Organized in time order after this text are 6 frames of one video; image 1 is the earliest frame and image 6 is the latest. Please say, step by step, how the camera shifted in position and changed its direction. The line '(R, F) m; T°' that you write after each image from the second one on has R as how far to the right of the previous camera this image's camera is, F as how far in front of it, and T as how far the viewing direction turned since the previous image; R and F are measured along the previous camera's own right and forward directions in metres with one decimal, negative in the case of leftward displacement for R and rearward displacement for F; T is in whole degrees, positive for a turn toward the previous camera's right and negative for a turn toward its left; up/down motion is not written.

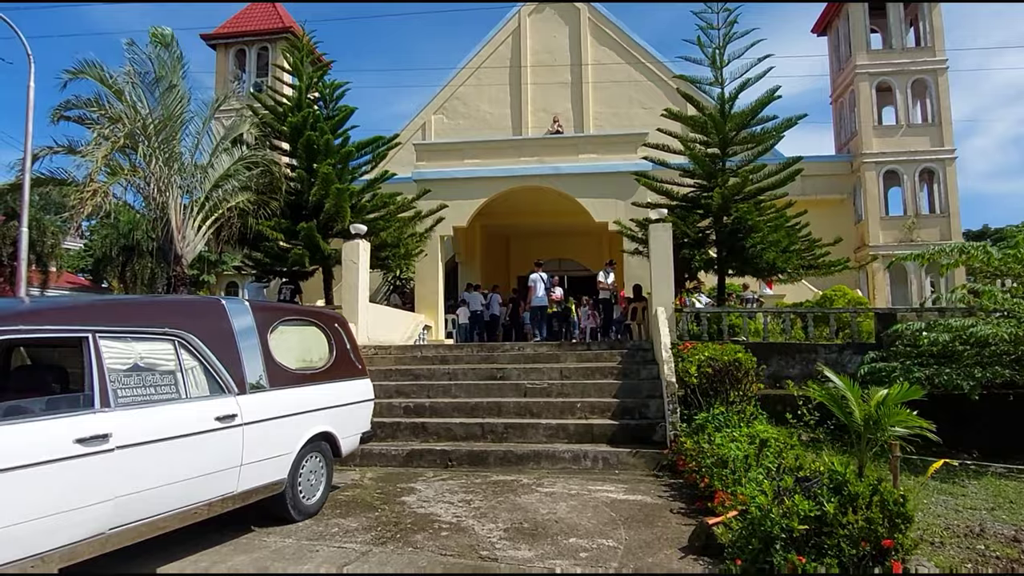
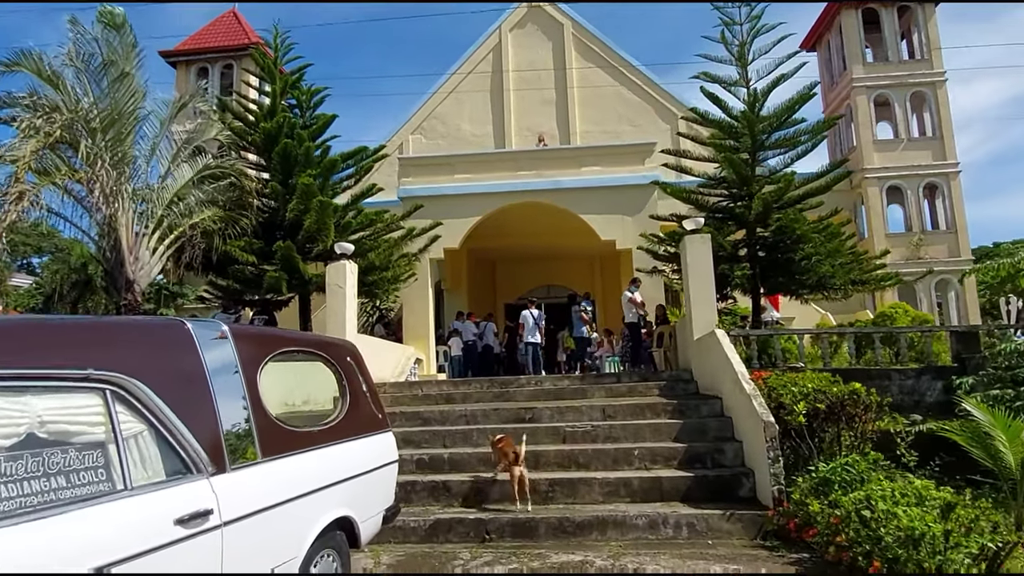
(-0.6, +1.5) m; +3°
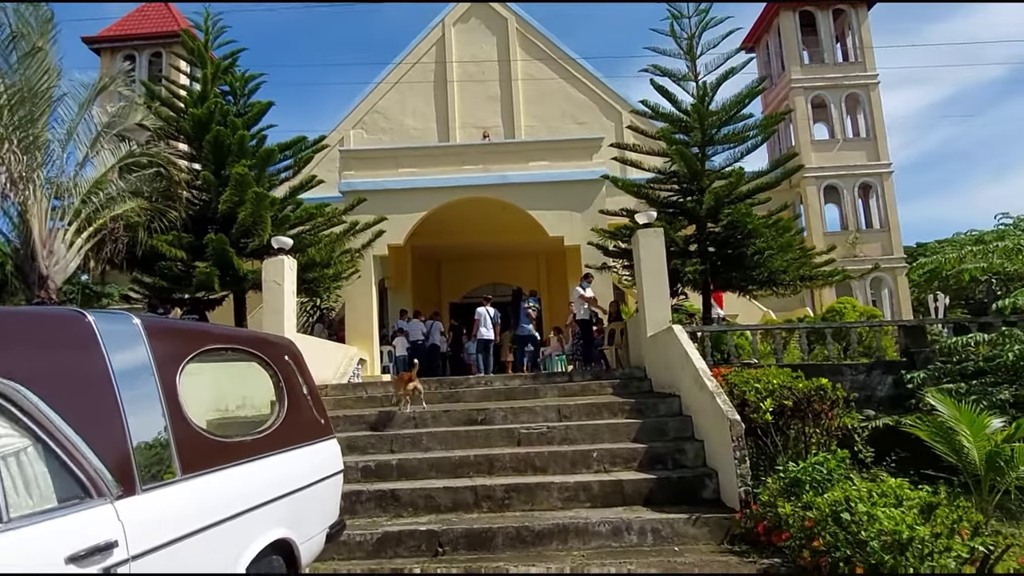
(-0.1, +0.4) m; +5°
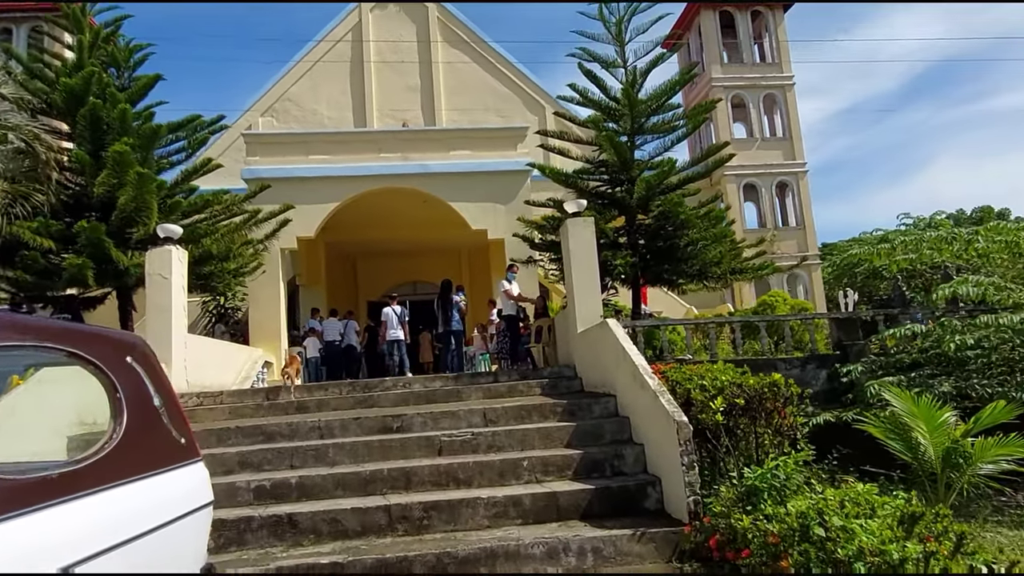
(0.0, +0.7) m; +6°
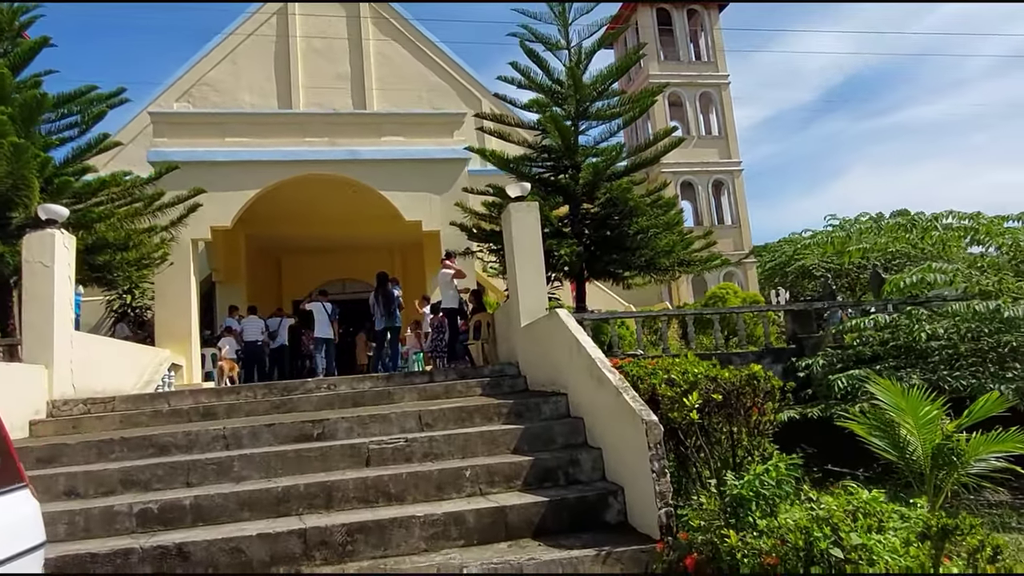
(0.0, +0.7) m; +5°
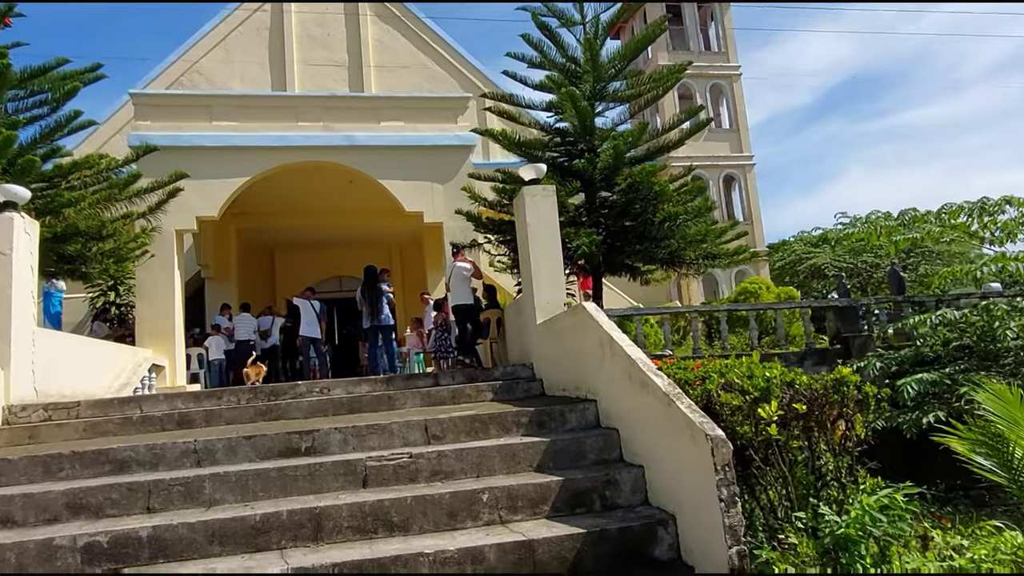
(-0.2, +0.8) m; 0°
